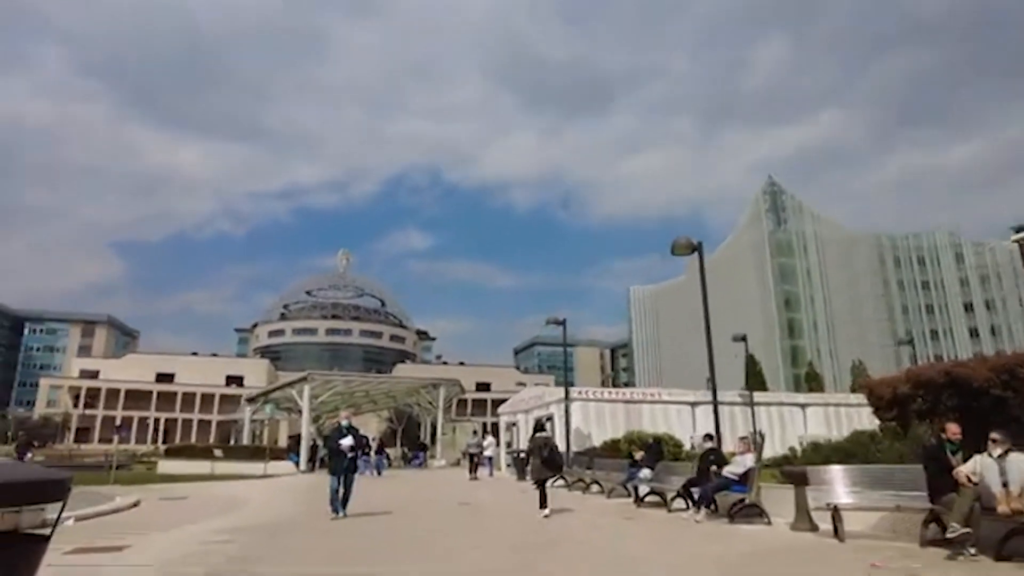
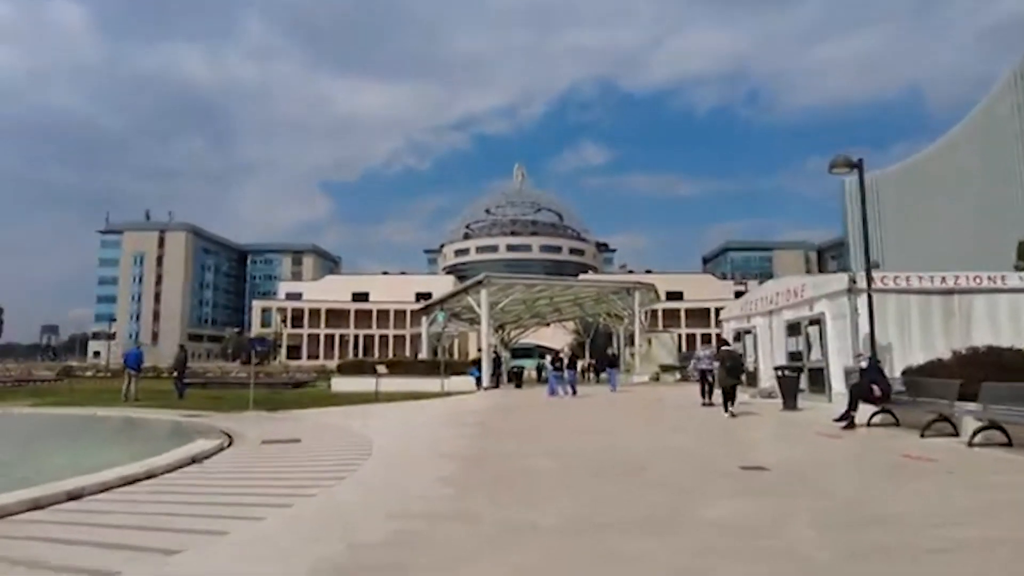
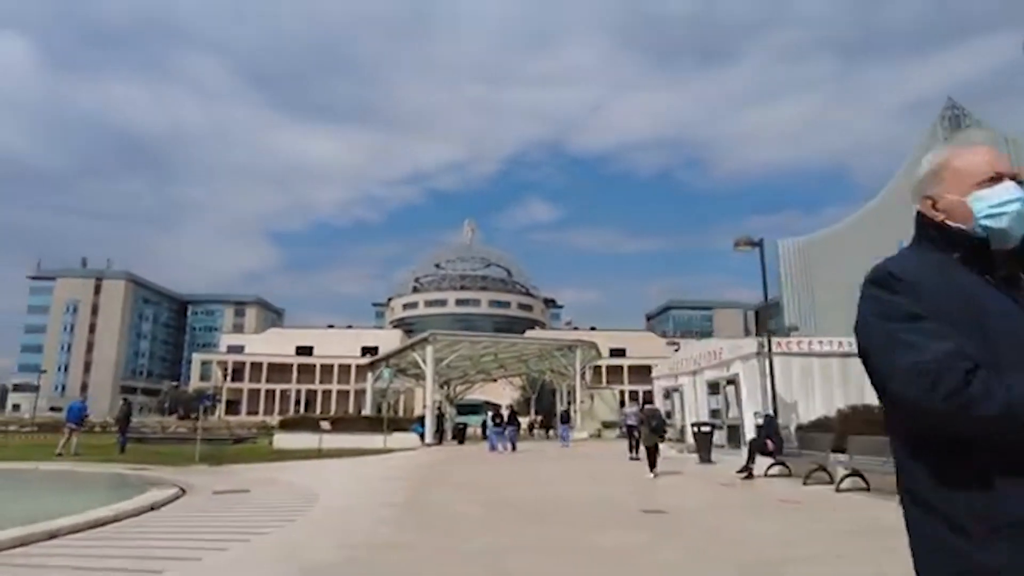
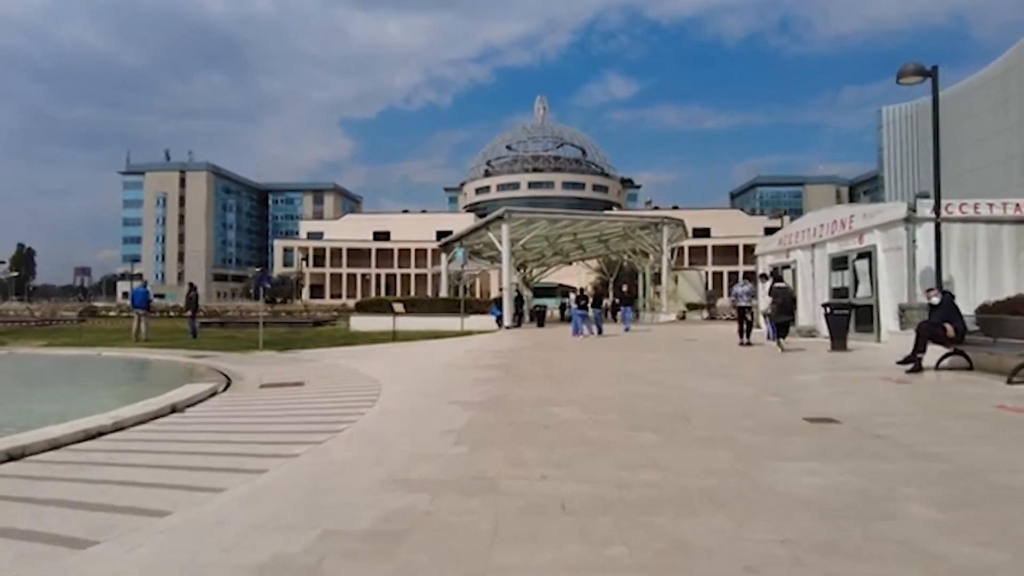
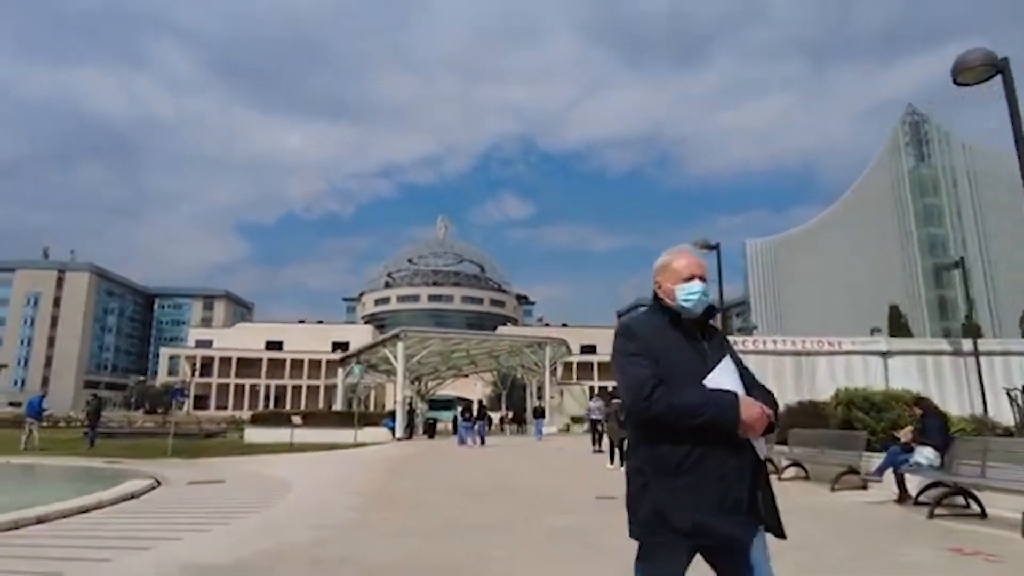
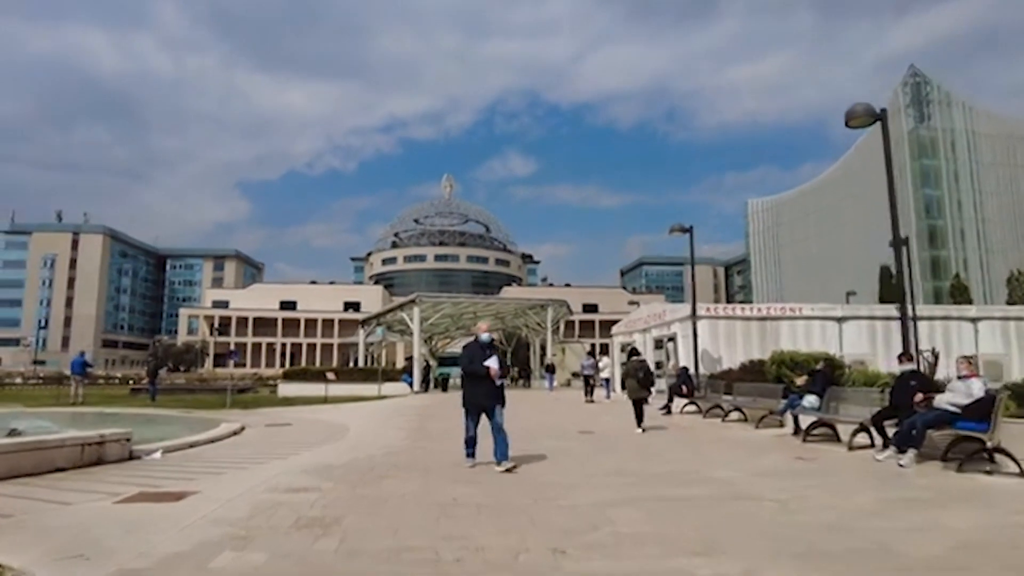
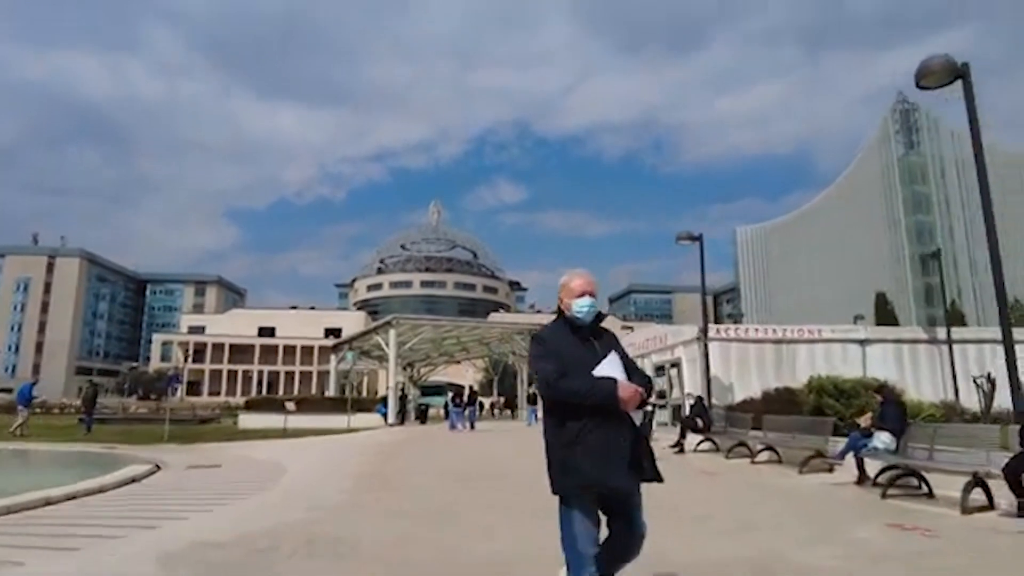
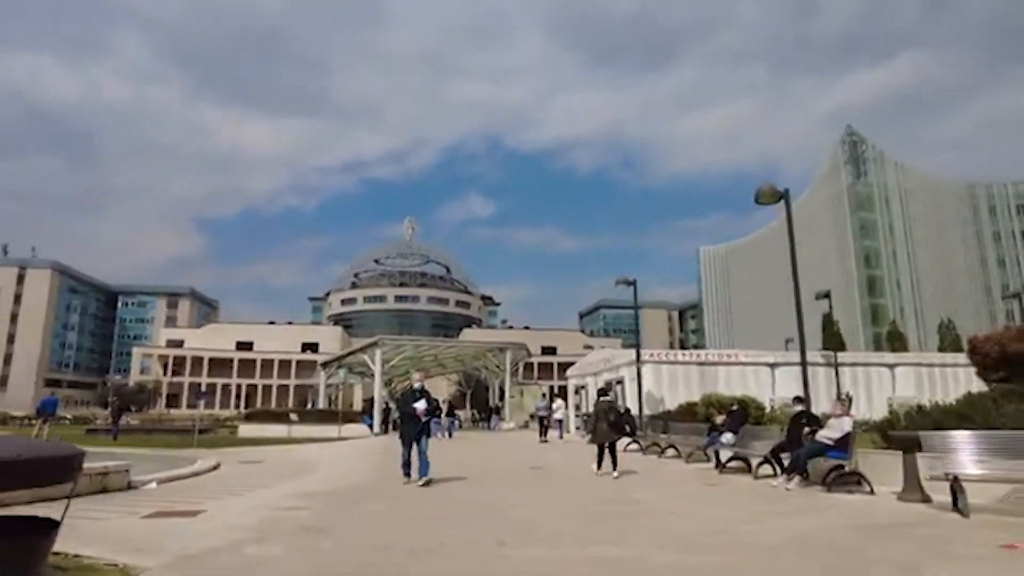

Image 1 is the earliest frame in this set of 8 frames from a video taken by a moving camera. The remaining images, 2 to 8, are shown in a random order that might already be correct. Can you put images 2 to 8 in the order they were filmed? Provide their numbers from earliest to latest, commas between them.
8, 6, 7, 5, 3, 2, 4
